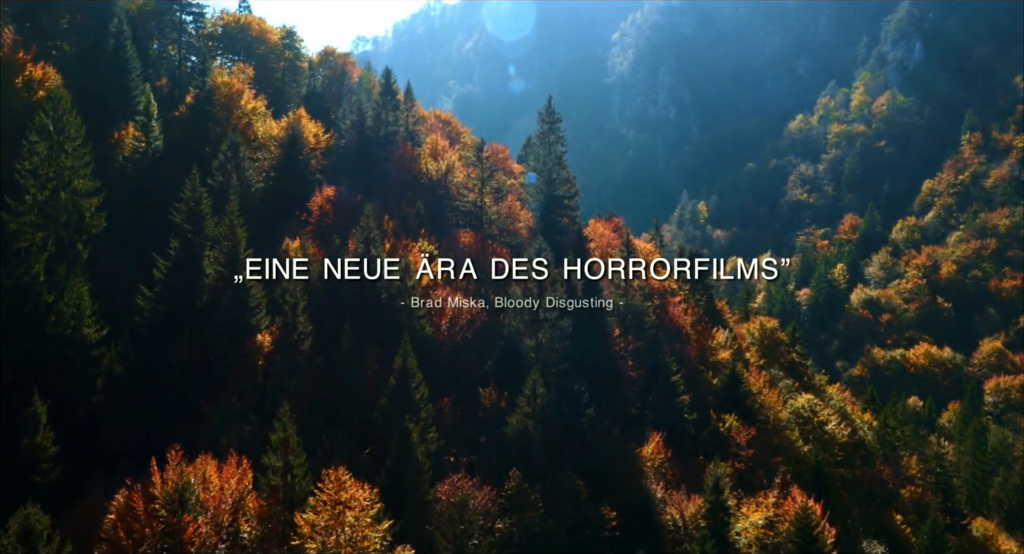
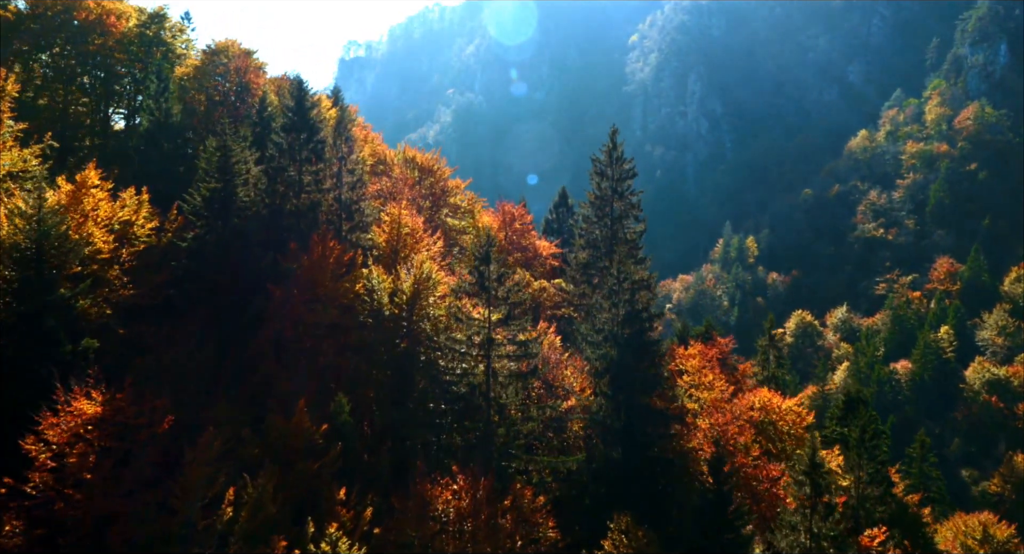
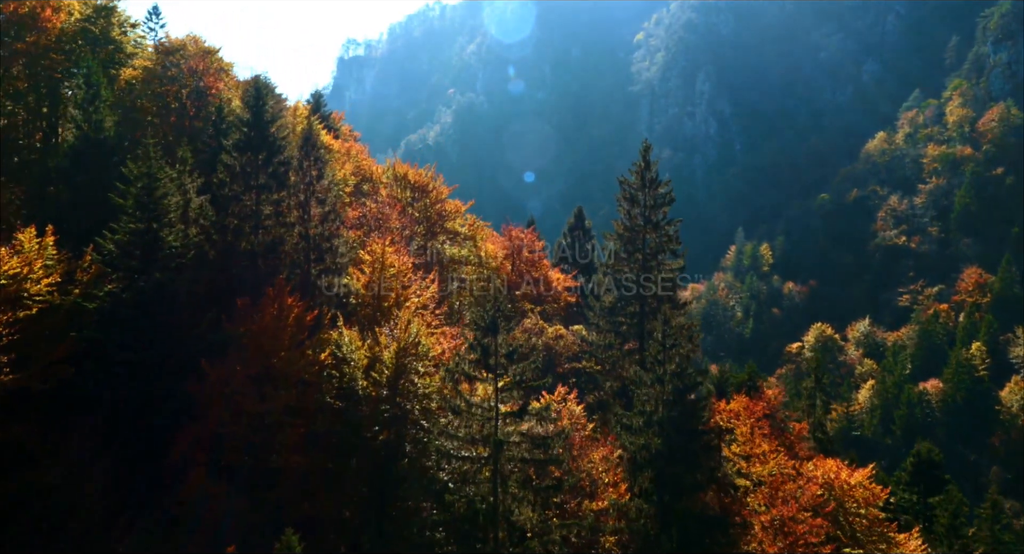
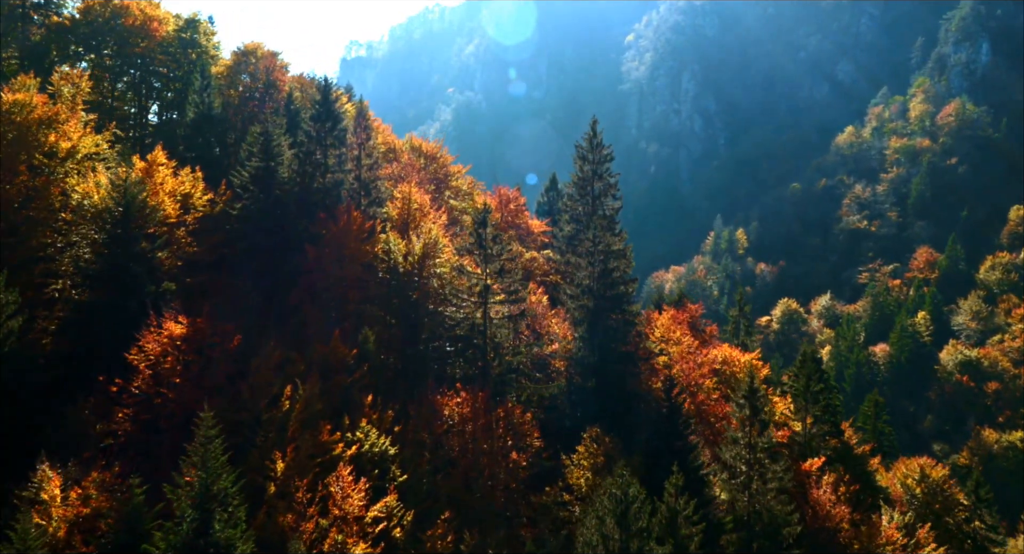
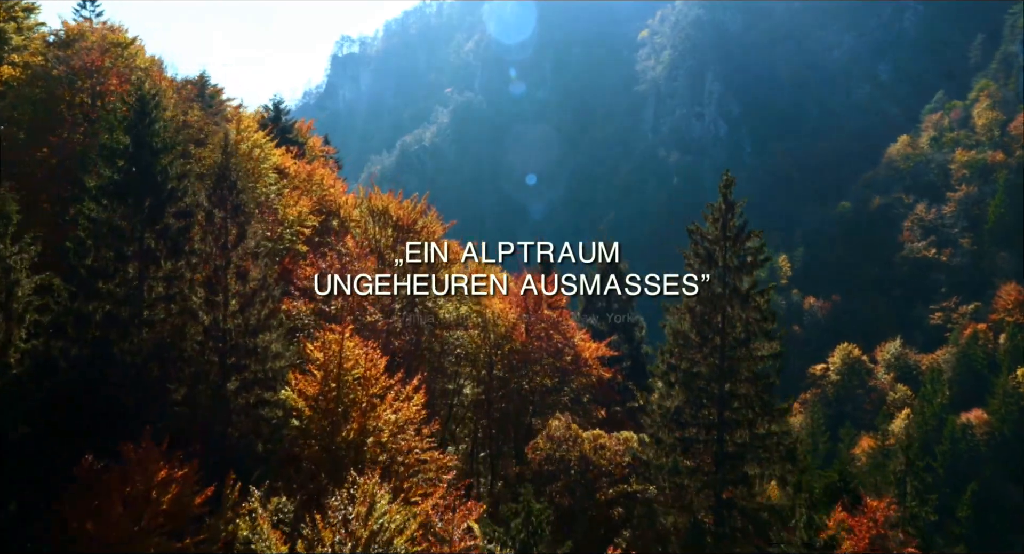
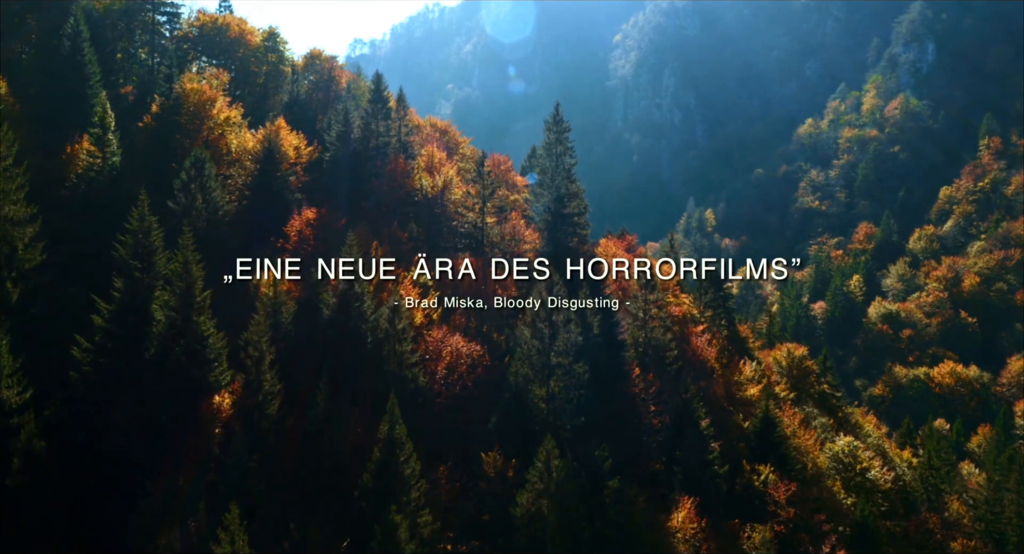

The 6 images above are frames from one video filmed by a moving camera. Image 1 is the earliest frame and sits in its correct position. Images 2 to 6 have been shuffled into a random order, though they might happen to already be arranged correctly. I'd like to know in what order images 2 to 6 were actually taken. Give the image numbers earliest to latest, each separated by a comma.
6, 4, 2, 3, 5
